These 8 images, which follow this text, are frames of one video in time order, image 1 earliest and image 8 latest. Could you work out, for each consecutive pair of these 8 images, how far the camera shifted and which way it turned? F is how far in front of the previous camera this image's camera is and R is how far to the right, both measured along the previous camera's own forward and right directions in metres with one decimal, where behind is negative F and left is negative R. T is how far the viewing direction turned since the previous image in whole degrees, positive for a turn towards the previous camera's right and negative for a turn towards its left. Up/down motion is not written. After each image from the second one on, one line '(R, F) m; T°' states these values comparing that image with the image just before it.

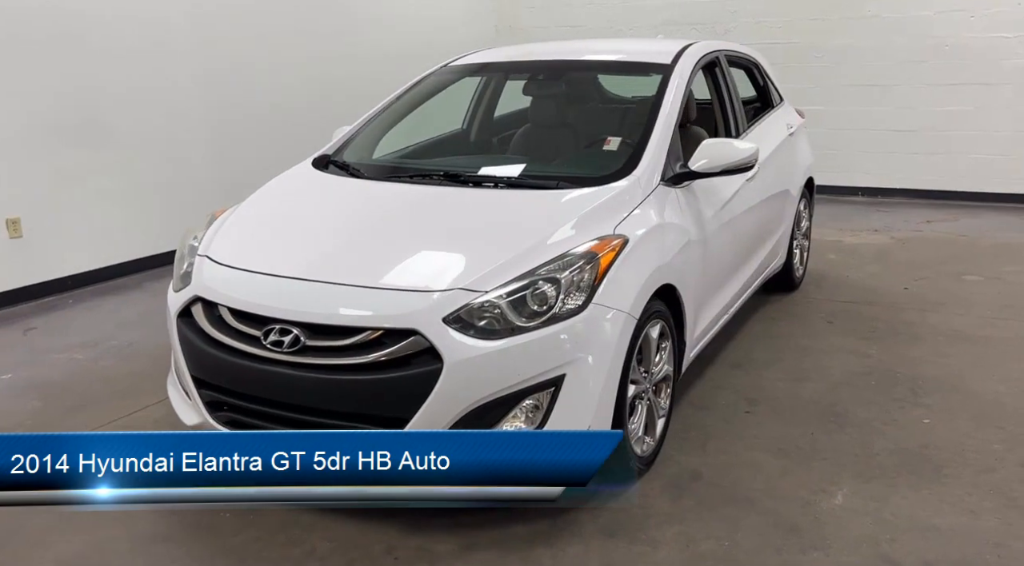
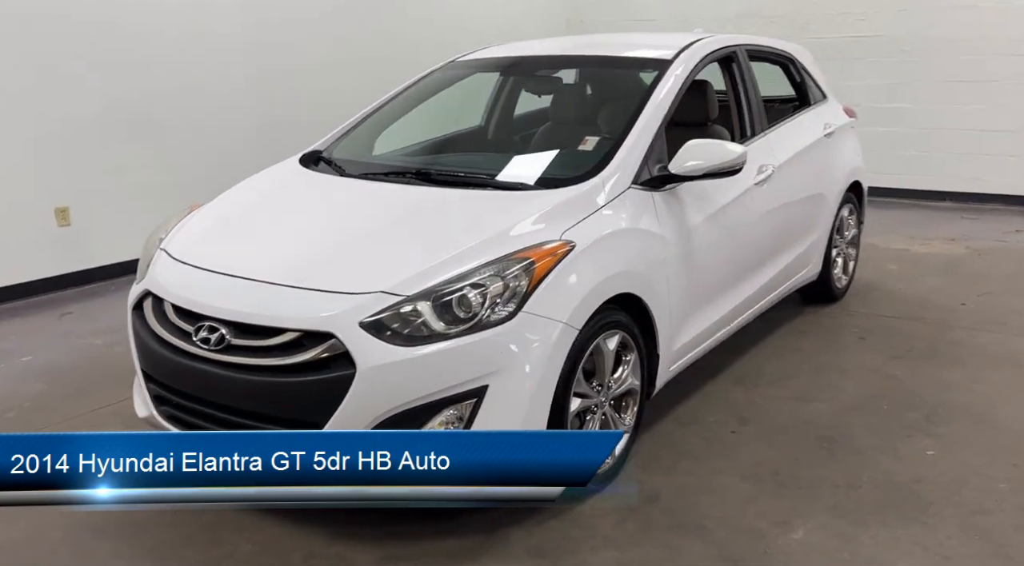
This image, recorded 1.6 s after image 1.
(+0.4, +0.1) m; -7°
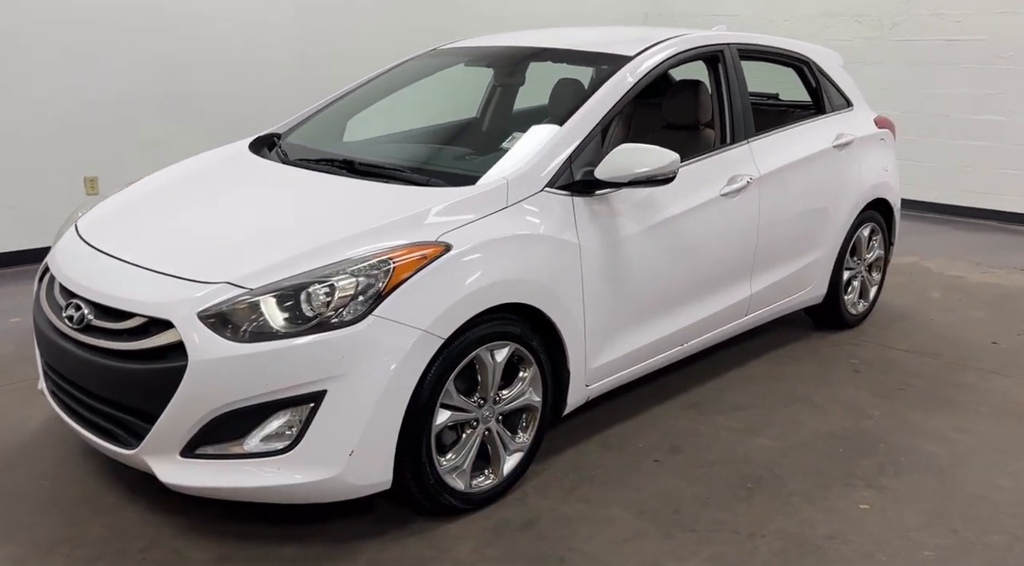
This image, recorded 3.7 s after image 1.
(+0.6, +0.2) m; -8°
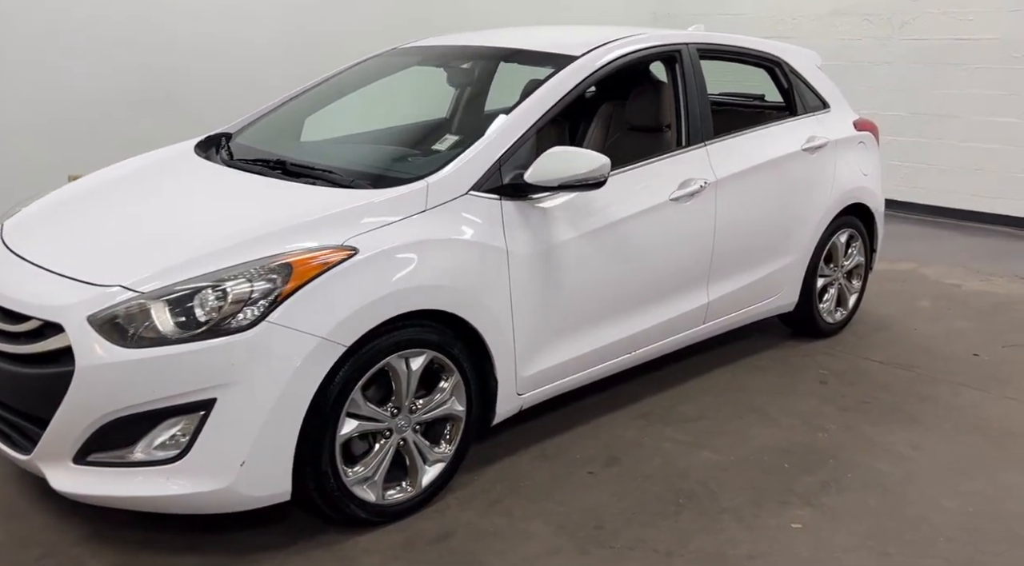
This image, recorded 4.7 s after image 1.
(+0.3, +0.1) m; -2°
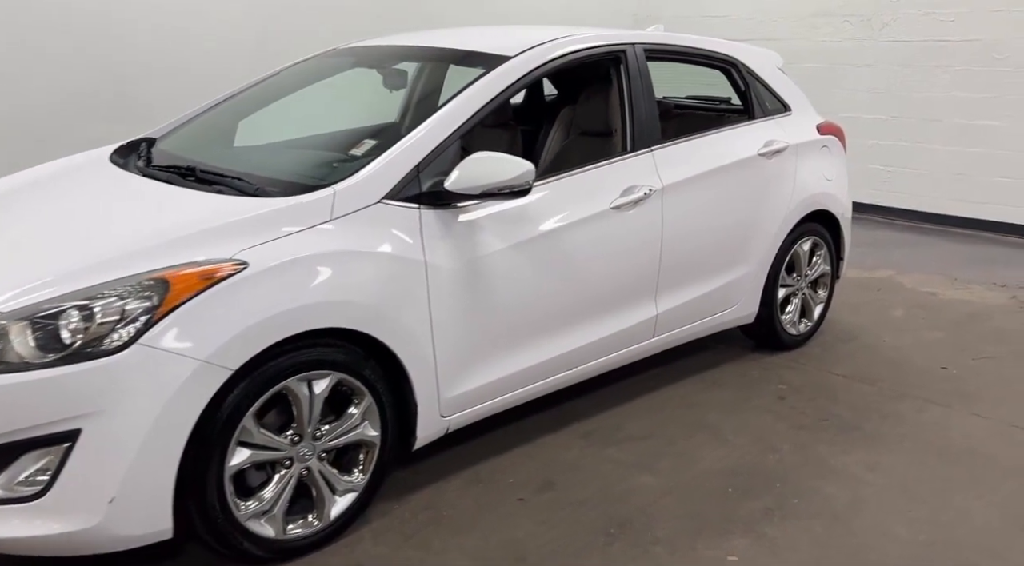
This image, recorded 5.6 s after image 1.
(+0.2, +0.2) m; 0°
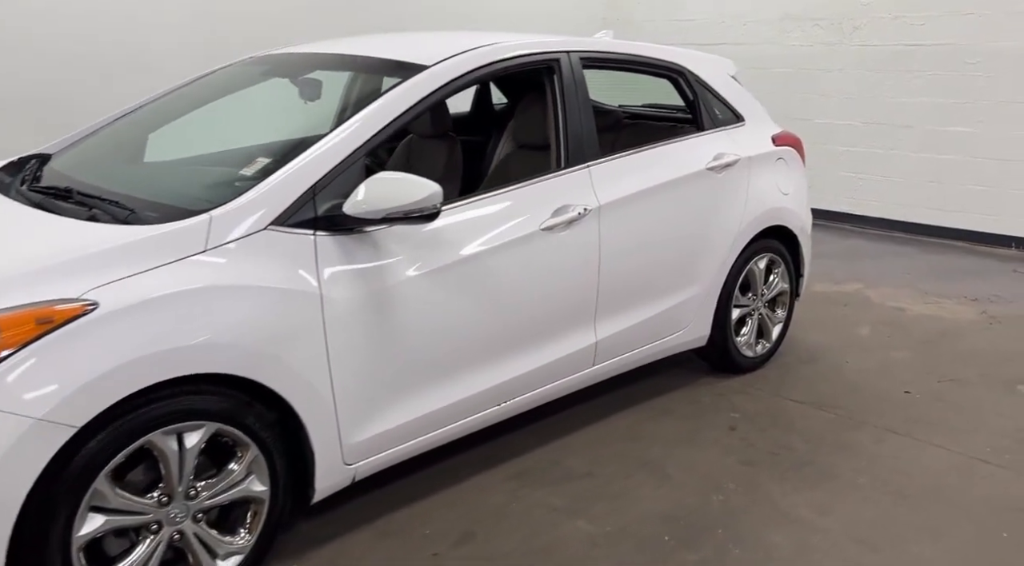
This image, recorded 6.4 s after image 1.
(+0.2, +0.2) m; +1°
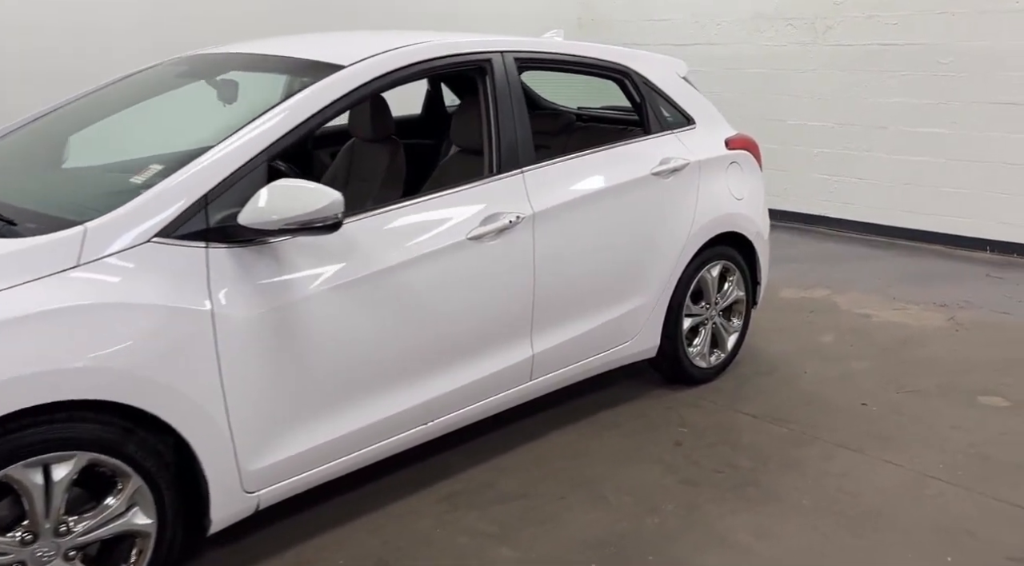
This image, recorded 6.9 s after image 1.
(+0.2, +0.1) m; +1°
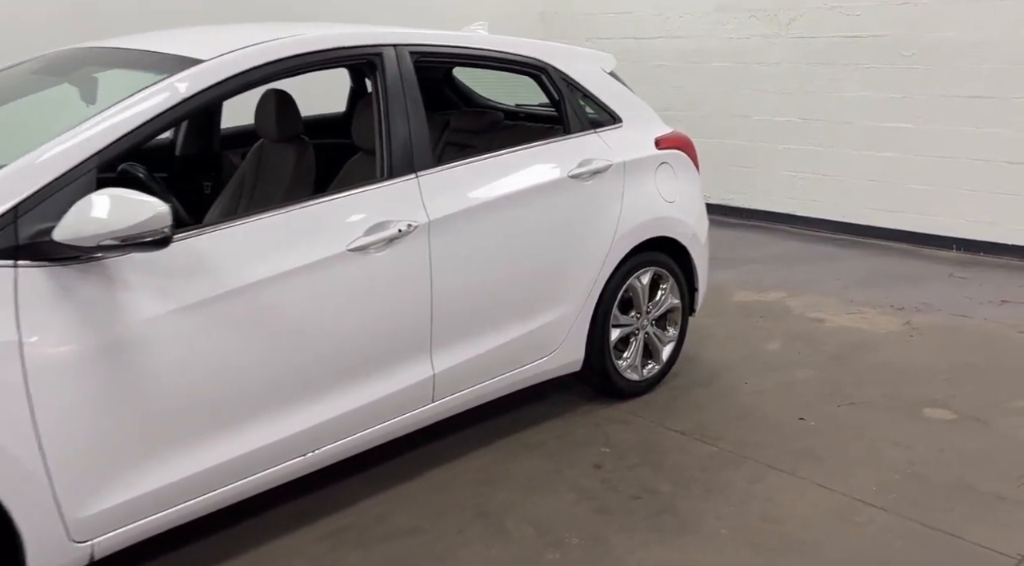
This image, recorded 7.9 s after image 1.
(+0.3, +0.2) m; +1°
